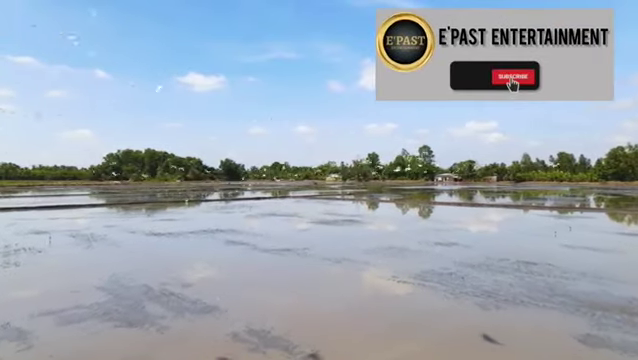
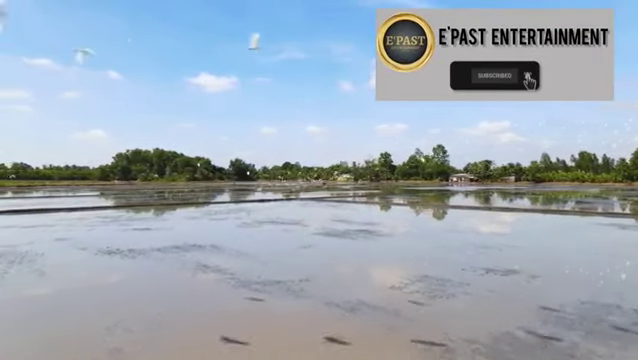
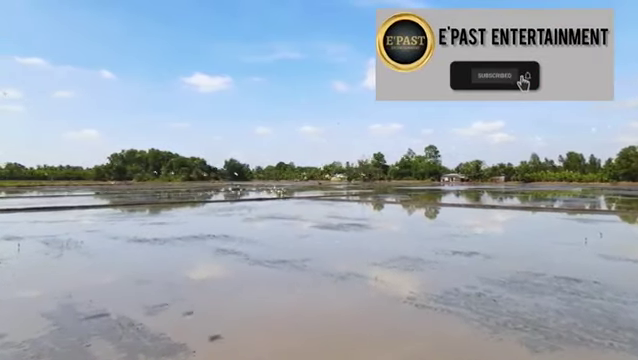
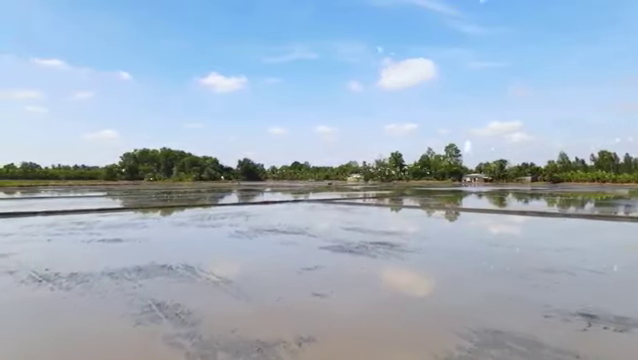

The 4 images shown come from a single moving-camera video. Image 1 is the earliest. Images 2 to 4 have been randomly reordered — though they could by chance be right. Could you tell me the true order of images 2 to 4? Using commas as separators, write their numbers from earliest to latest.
3, 2, 4
